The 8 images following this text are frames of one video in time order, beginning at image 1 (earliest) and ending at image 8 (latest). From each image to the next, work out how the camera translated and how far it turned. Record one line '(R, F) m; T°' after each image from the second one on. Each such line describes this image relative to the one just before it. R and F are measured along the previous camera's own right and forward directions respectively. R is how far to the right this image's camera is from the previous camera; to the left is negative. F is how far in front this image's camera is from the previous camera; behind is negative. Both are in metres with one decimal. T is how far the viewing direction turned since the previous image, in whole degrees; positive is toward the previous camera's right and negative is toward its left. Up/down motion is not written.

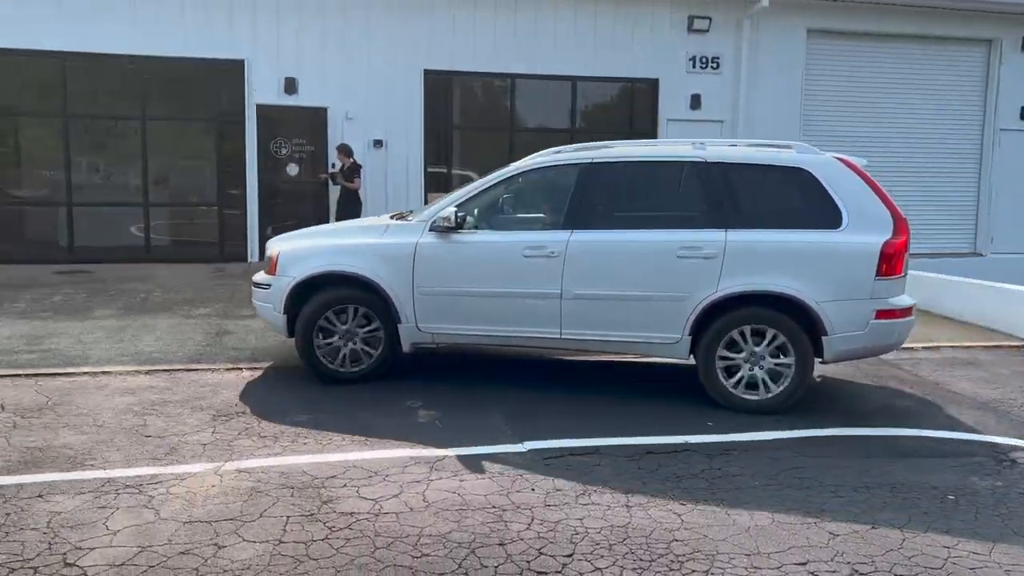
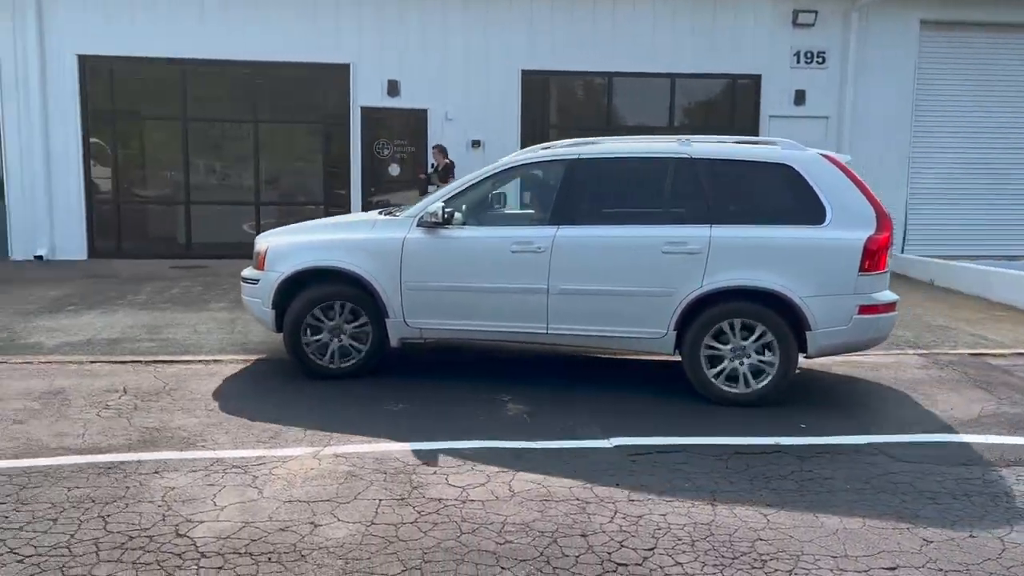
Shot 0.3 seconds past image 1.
(+0.1, -0.1) m; -7°
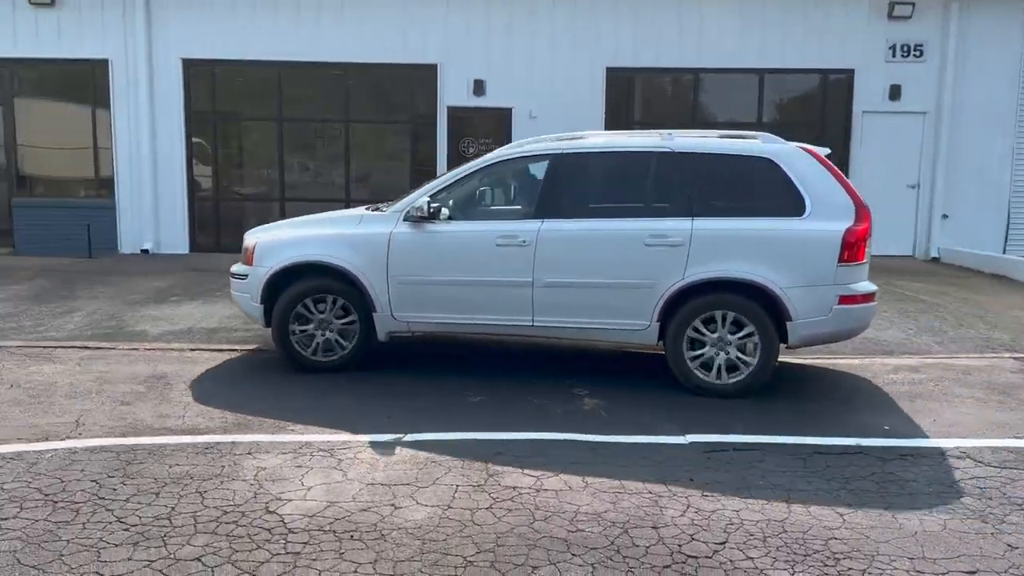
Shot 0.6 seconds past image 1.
(+0.1, -0.1) m; -6°
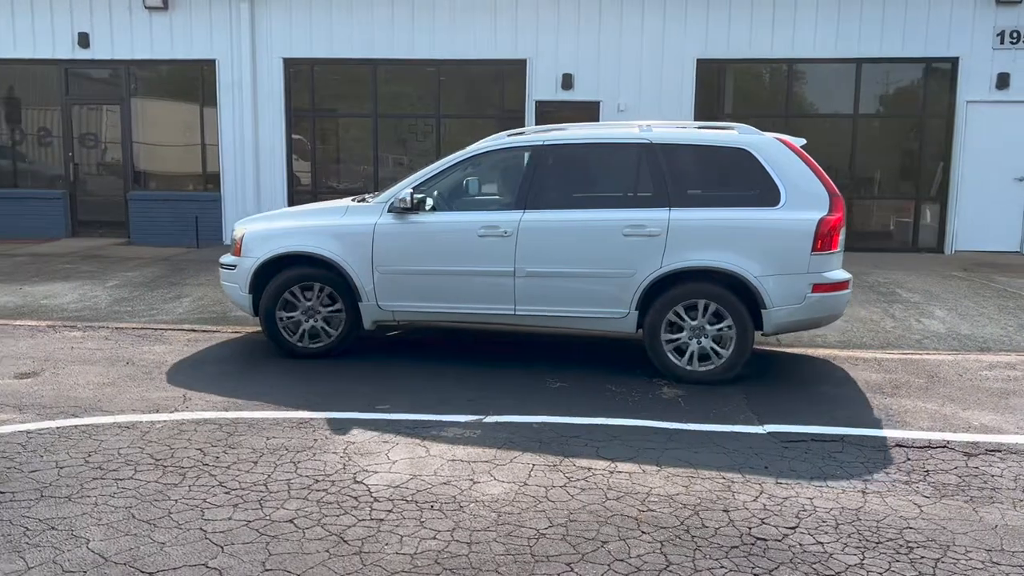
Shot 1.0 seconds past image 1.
(+0.1, -0.2) m; -6°
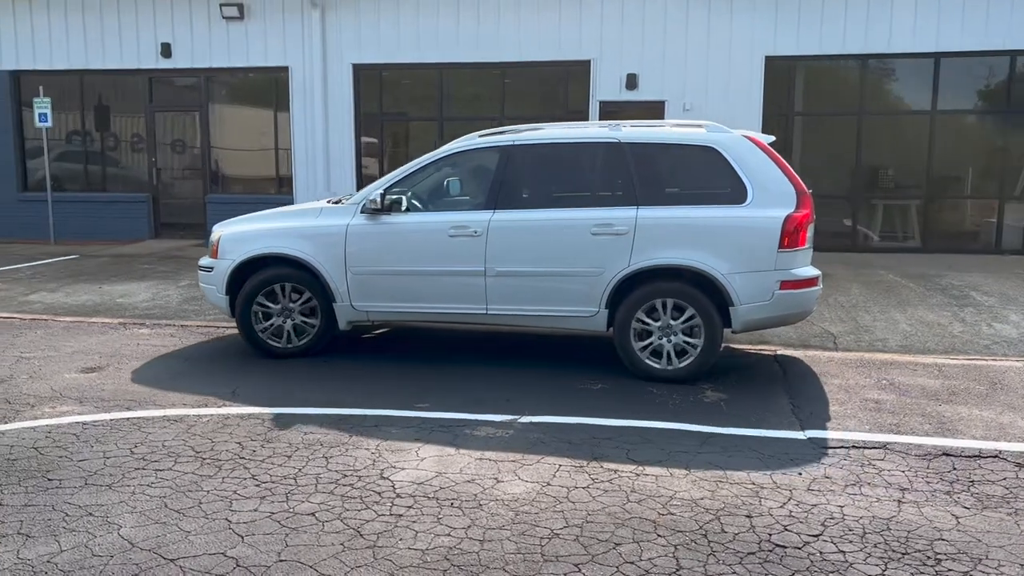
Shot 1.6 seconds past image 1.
(+0.3, 0.0) m; -5°
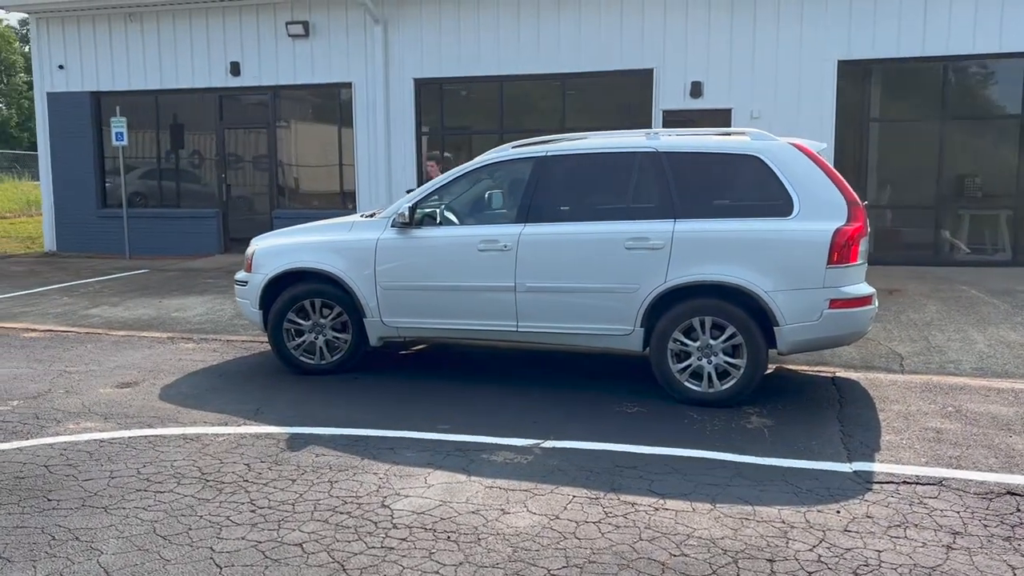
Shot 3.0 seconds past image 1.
(+0.4, +0.3) m; -5°
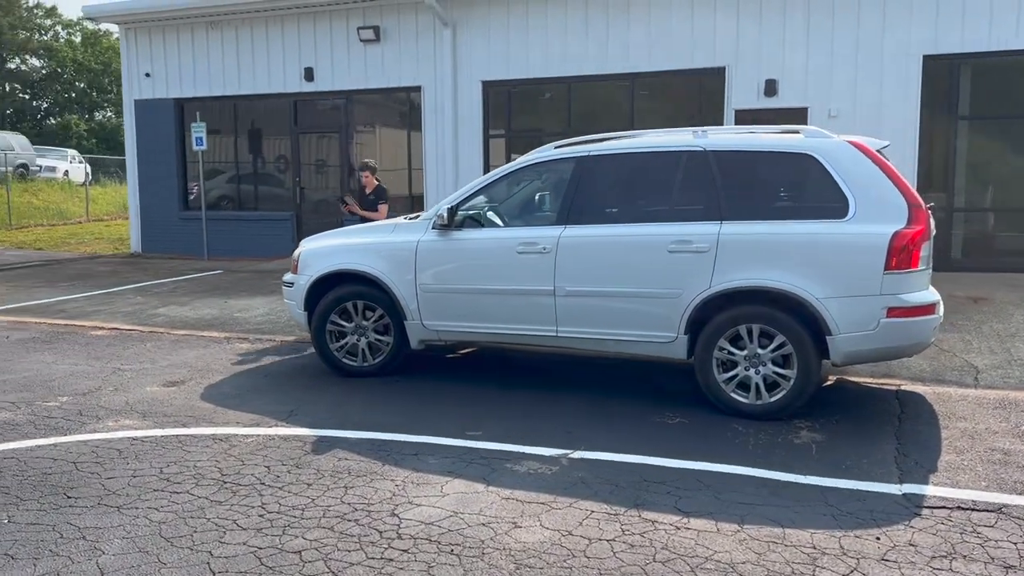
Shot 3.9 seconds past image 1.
(+0.3, +0.2) m; -6°
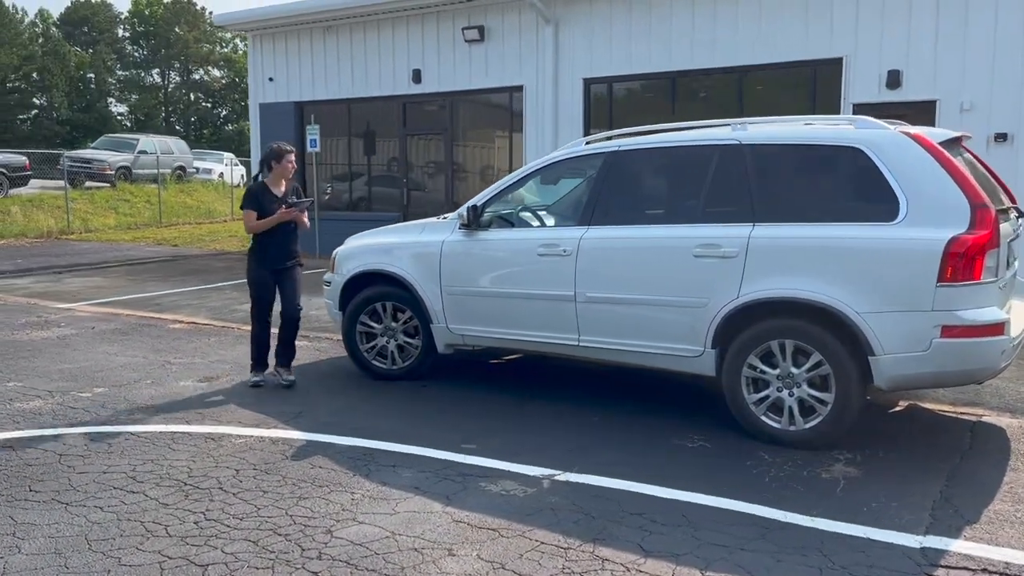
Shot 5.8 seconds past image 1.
(+0.9, +0.5) m; -10°
